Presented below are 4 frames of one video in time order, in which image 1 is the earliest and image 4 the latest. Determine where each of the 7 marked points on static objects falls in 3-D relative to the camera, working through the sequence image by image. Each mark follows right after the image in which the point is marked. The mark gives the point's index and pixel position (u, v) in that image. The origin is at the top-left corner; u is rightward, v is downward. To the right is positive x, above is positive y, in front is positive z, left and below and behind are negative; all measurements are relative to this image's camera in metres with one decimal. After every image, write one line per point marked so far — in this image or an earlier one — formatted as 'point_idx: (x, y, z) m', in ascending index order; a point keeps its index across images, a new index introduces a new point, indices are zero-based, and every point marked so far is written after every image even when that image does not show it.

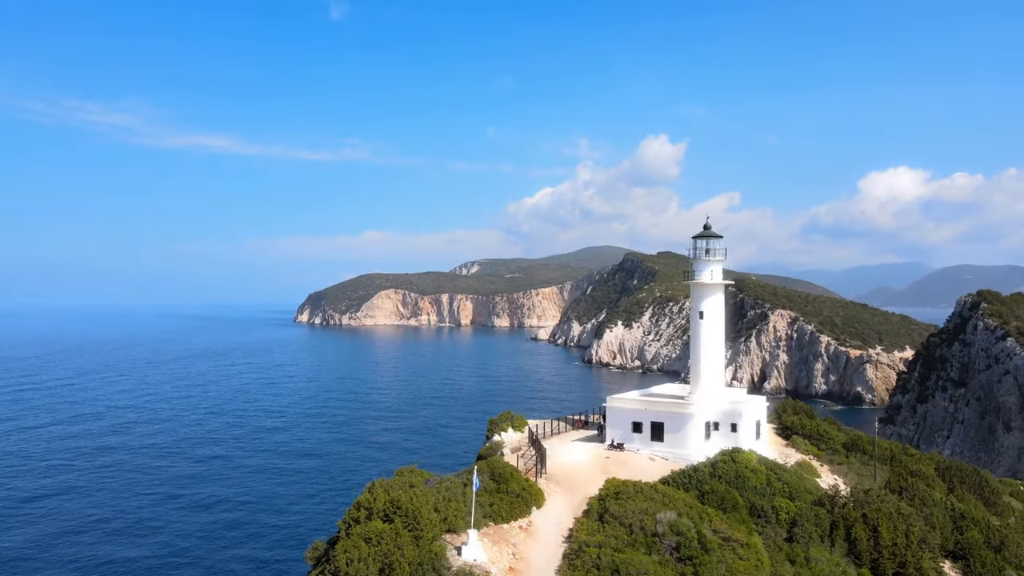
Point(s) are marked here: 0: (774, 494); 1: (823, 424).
0: (+4.4, -3.8, +12.1) m
1: (+8.1, -4.7, +19.1) m
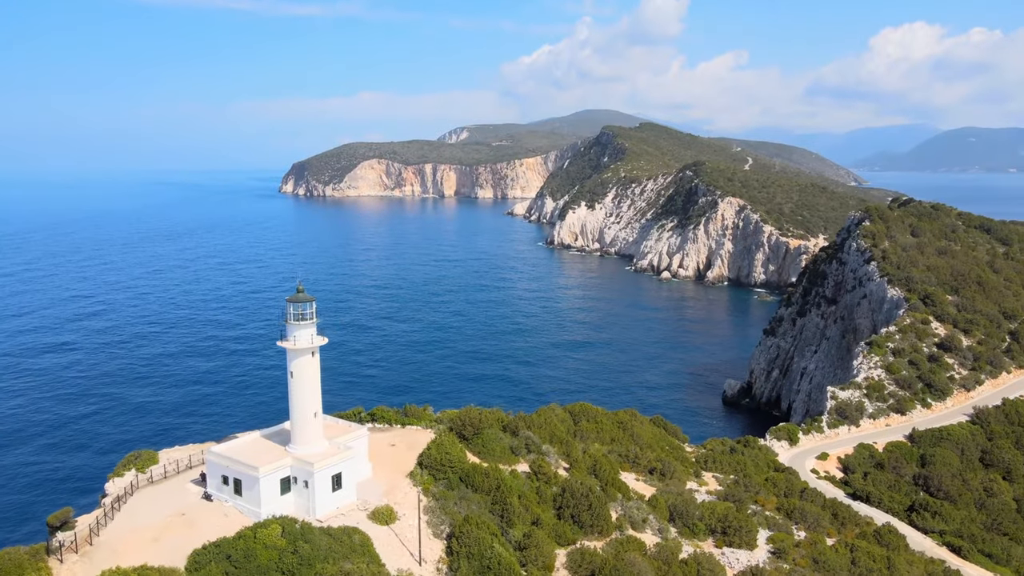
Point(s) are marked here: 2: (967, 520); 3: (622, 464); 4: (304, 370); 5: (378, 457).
0: (+1.7, -4.2, +12.5) m
1: (+5.4, -4.6, +19.5) m
2: (+13.3, -6.8, +19.9) m
3: (+2.6, -4.1, +16.0) m
4: (-3.5, -1.4, +11.3) m
5: (-2.6, -3.3, +13.2) m
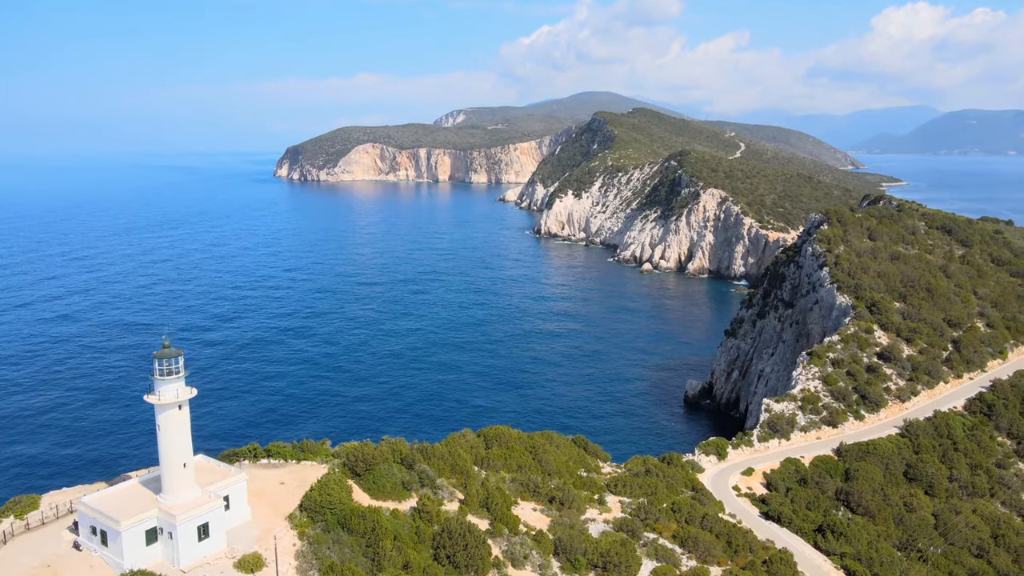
0: (-0.6, -5.1, +12.9) m
1: (+3.1, -5.3, +19.9) m
2: (+10.9, -7.5, +20.4) m
3: (+0.2, -4.9, +16.3) m
4: (-5.8, -2.3, +11.5) m
5: (-5.0, -4.1, +13.5) m
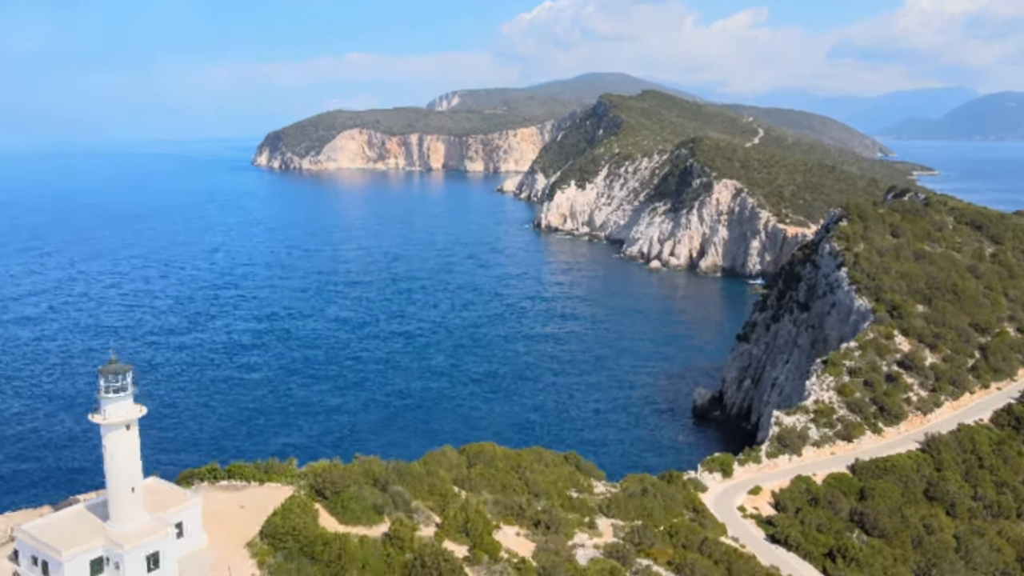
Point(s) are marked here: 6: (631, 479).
0: (-1.1, -5.3, +11.9) m
1: (+2.9, -5.5, +18.8) m
2: (+10.7, -7.7, +19.1) m
3: (-0.1, -5.1, +15.4) m
4: (-6.2, -2.5, +10.7) m
5: (-5.3, -4.3, +12.7) m
6: (+3.6, -5.5, +20.0) m
